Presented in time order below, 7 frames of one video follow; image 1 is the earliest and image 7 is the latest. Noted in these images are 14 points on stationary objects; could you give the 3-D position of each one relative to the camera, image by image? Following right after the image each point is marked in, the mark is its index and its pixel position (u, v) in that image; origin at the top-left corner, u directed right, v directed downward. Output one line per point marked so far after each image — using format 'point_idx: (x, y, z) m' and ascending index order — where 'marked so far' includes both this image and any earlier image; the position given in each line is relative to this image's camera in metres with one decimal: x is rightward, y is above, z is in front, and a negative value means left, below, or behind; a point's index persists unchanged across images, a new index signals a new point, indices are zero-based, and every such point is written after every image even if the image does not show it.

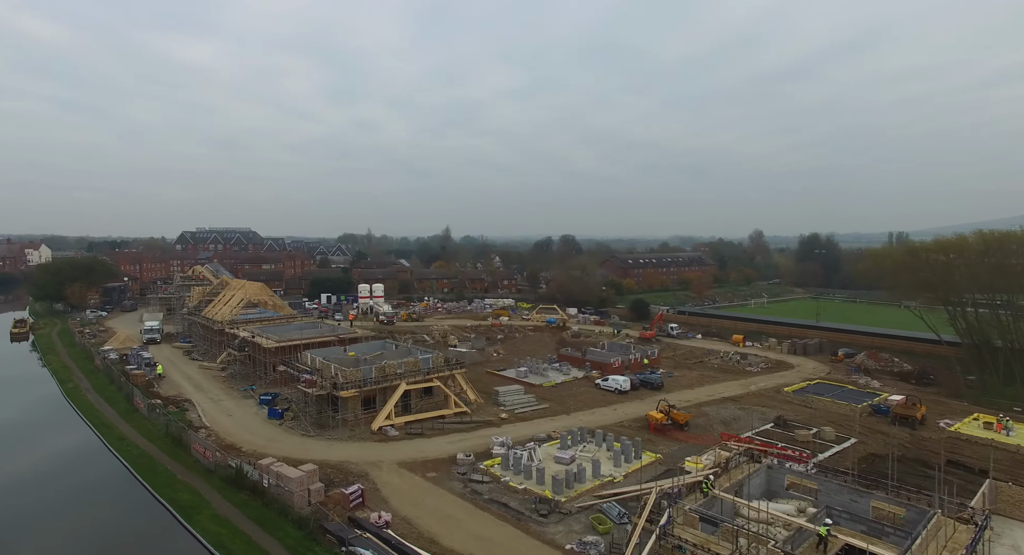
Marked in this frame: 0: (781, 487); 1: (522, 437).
0: (+6.4, -5.0, +13.6) m
1: (+0.4, -5.4, +19.5) m
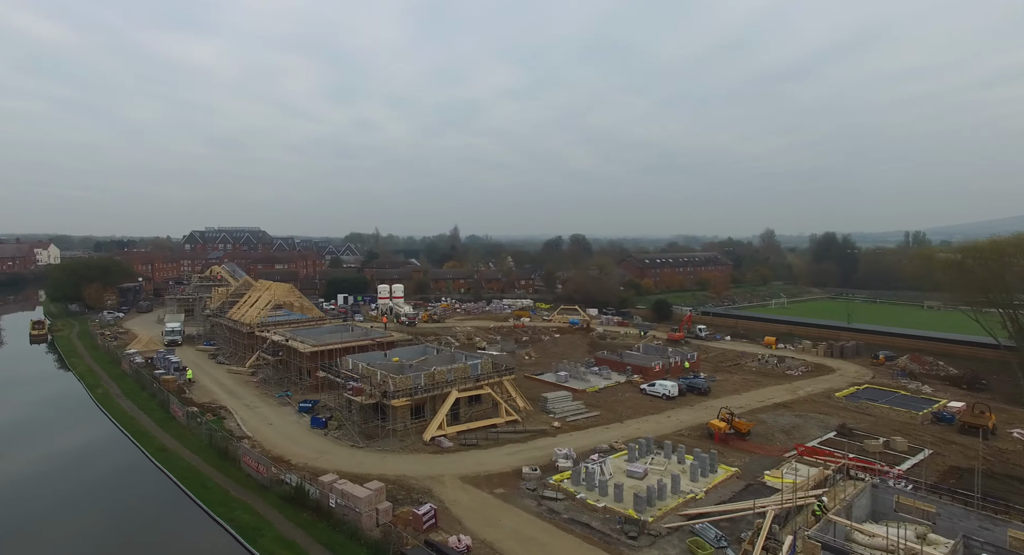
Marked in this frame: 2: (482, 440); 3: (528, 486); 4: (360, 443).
0: (+8.3, -5.1, +12.6) m
1: (+2.3, -5.5, +18.5) m
2: (-1.0, -5.4, +19.2) m
3: (+0.5, -5.6, +15.6) m
4: (-5.0, -5.4, +18.8) m
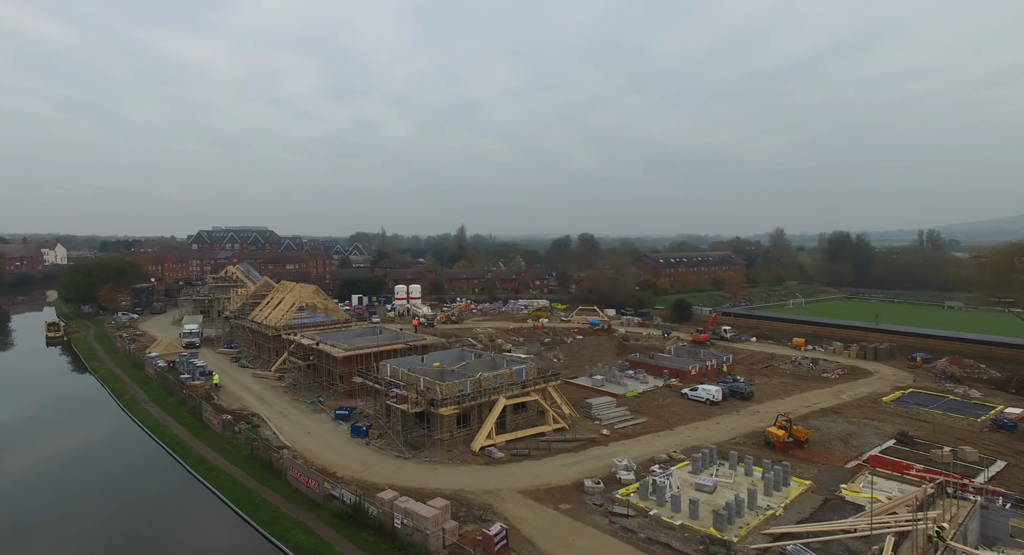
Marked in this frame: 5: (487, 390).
0: (+9.9, -5.1, +11.7) m
1: (+4.0, -5.6, +17.7) m
2: (+0.7, -5.5, +18.4) m
3: (+2.1, -5.7, +14.7) m
4: (-3.3, -5.5, +18.0) m
5: (-0.8, -3.8, +19.3) m
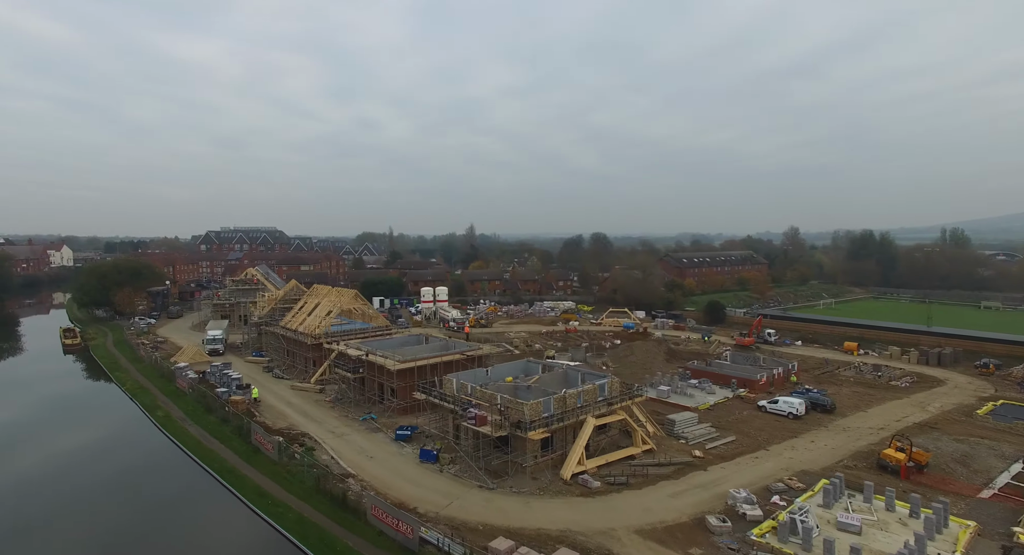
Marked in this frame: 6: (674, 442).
0: (+12.6, -5.3, +9.7) m
1: (+6.7, -5.7, +15.6) m
2: (+3.3, -5.7, +16.3) m
3: (+4.8, -5.9, +12.7) m
4: (-0.6, -5.7, +16.0) m
5: (+1.8, -4.0, +17.3) m
6: (+5.5, -5.6, +19.5) m
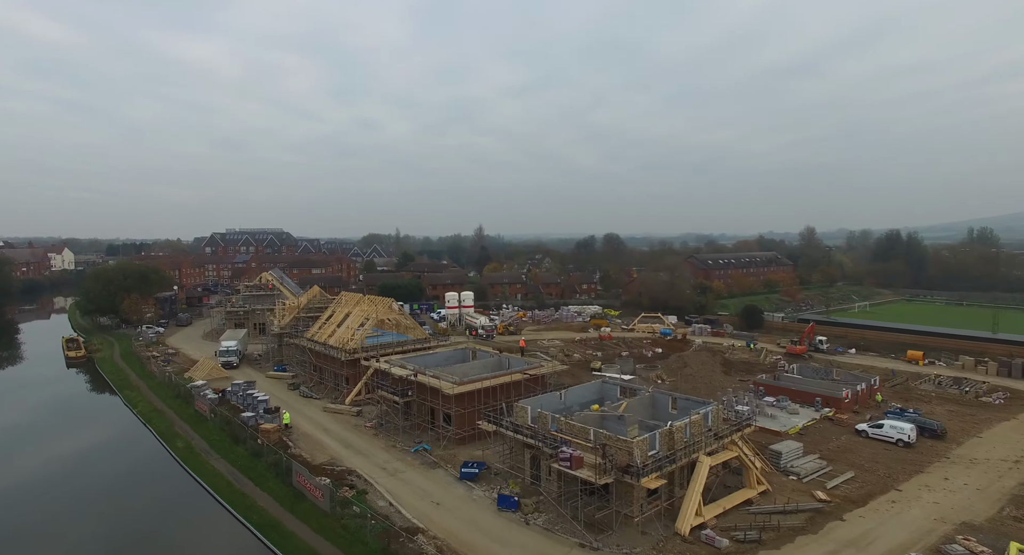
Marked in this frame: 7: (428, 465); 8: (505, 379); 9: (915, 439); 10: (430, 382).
0: (+15.0, -5.5, +6.7) m
1: (+9.1, -6.0, +12.7) m
2: (+5.8, -5.9, +13.4) m
3: (+7.2, -6.1, +9.7) m
4: (+1.8, -5.9, +13.0) m
5: (+4.3, -4.2, +14.3) m
6: (+7.9, -5.8, +16.6) m
7: (-2.7, -5.7, +17.8) m
8: (-0.3, -3.5, +19.9) m
9: (+14.1, -5.7, +20.1) m
10: (-2.9, -3.5, +19.7) m
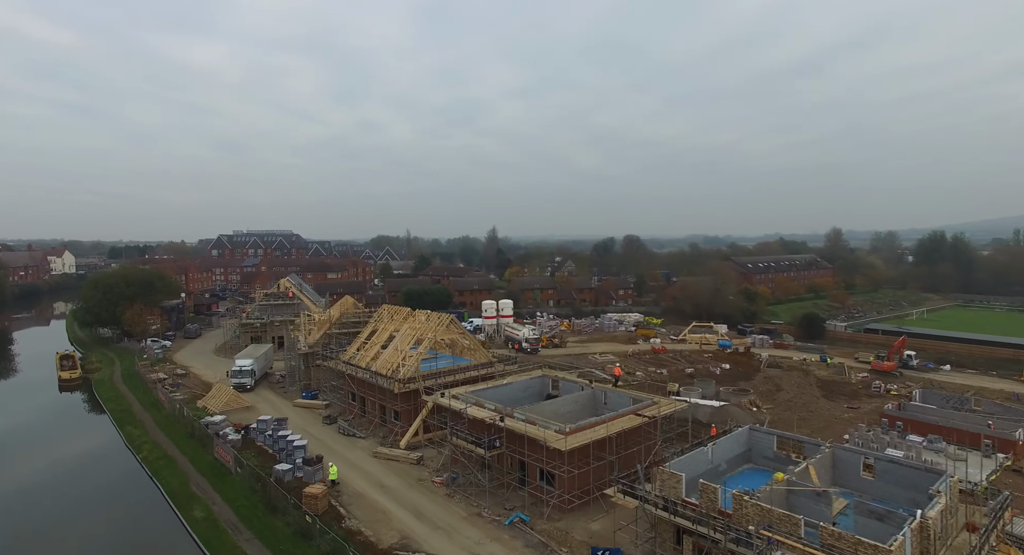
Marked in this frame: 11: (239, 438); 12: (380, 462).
0: (+18.1, -5.9, +2.0) m
1: (+12.2, -6.4, +8.0) m
2: (+8.9, -6.3, +8.7) m
3: (+10.3, -6.5, +5.1) m
4: (+4.9, -6.3, +8.4) m
5: (+7.4, -4.6, +9.7) m
6: (+11.1, -6.2, +11.9) m
7: (+0.5, -6.1, +13.1) m
8: (+2.9, -3.9, +15.3) m
9: (+17.3, -6.1, +15.4) m
10: (+0.3, -4.0, +15.0) m
11: (-9.2, -5.4, +19.4) m
12: (-4.2, -5.8, +18.3) m
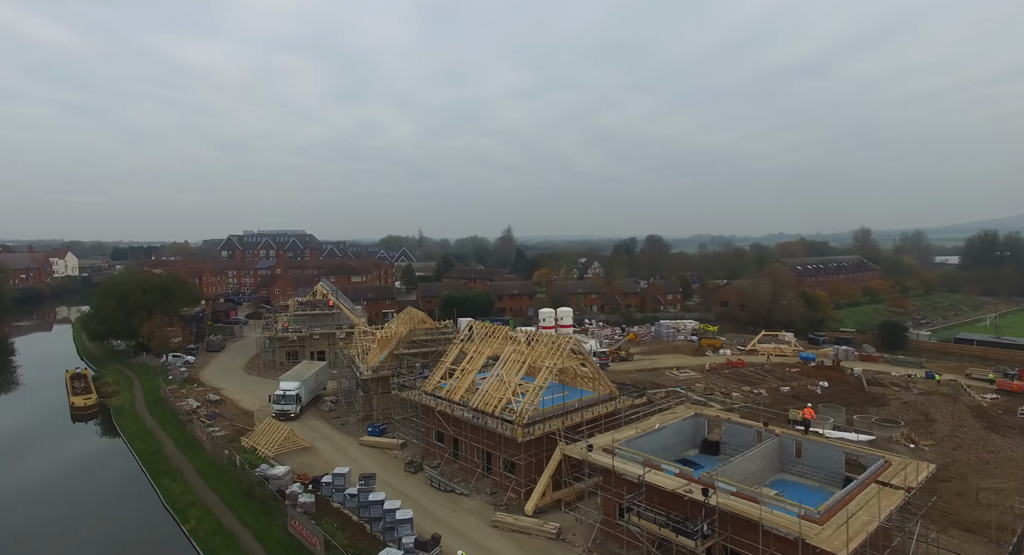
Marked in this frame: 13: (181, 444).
0: (+22.2, -6.2, -2.5) m
1: (+16.3, -6.7, +3.5) m
2: (+13.0, -6.6, +4.2) m
3: (+14.4, -6.8, +0.5) m
4: (+9.0, -6.6, +3.8) m
5: (+11.4, -4.9, +5.1) m
6: (+15.1, -6.5, +7.4) m
7: (+4.5, -6.4, +8.6) m
8: (+6.9, -4.2, +10.7) m
9: (+21.3, -6.4, +10.9) m
10: (+4.3, -4.3, +10.5) m
11: (-5.1, -5.7, +14.8) m
12: (-0.2, -6.2, +13.7) m
13: (-11.8, -5.7, +20.2) m
